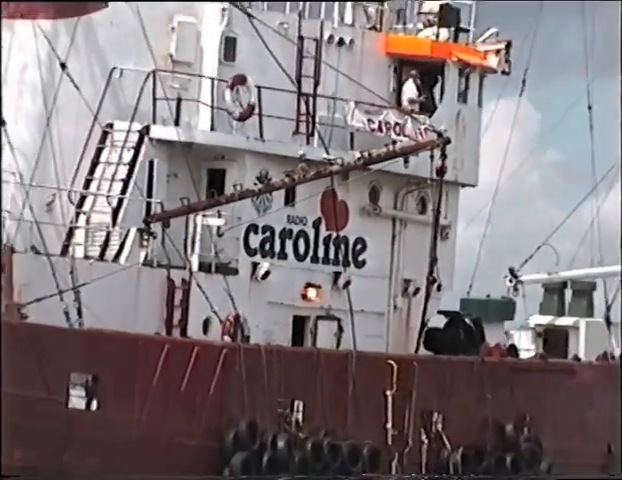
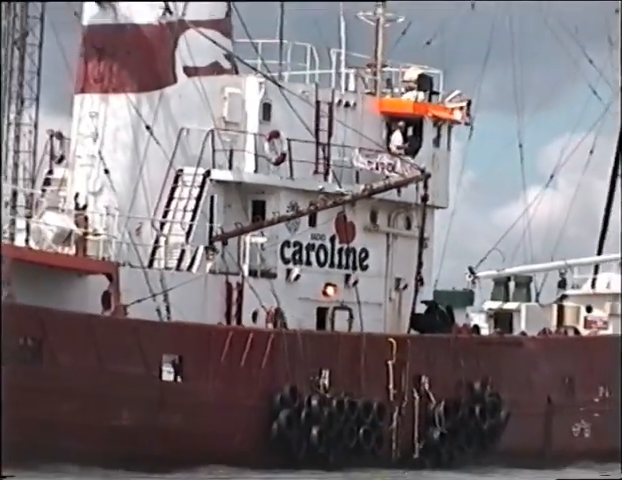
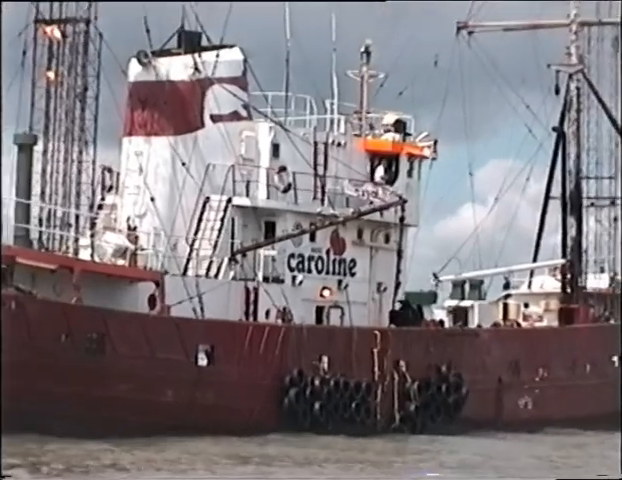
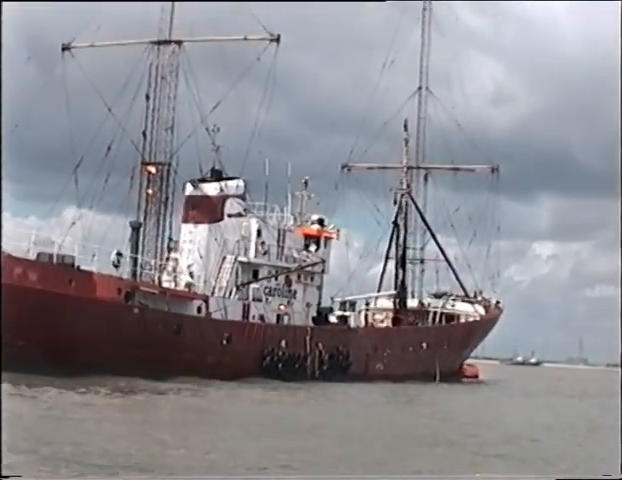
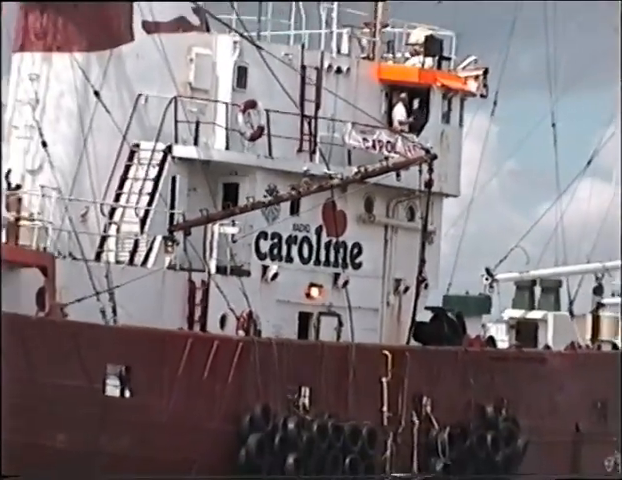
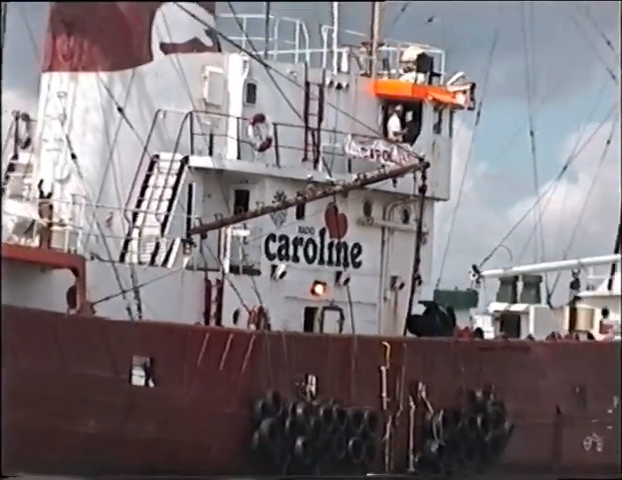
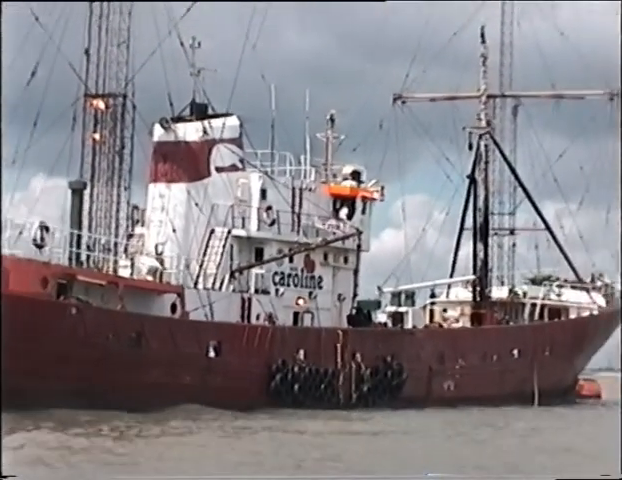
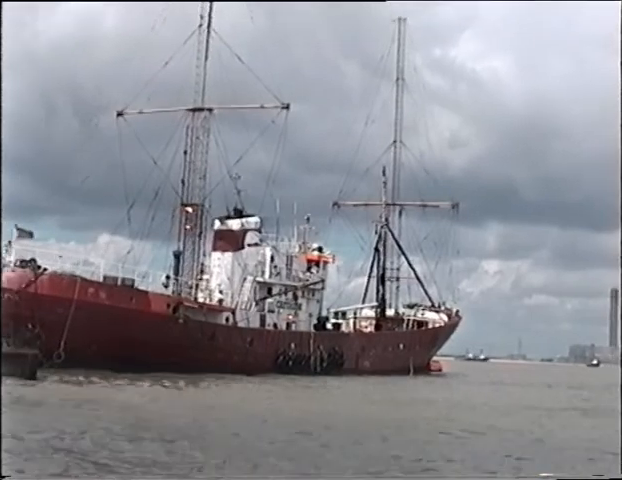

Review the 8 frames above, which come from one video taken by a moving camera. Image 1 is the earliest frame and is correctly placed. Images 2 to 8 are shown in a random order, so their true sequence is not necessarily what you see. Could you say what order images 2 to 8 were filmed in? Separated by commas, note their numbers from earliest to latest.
5, 6, 2, 3, 7, 4, 8
